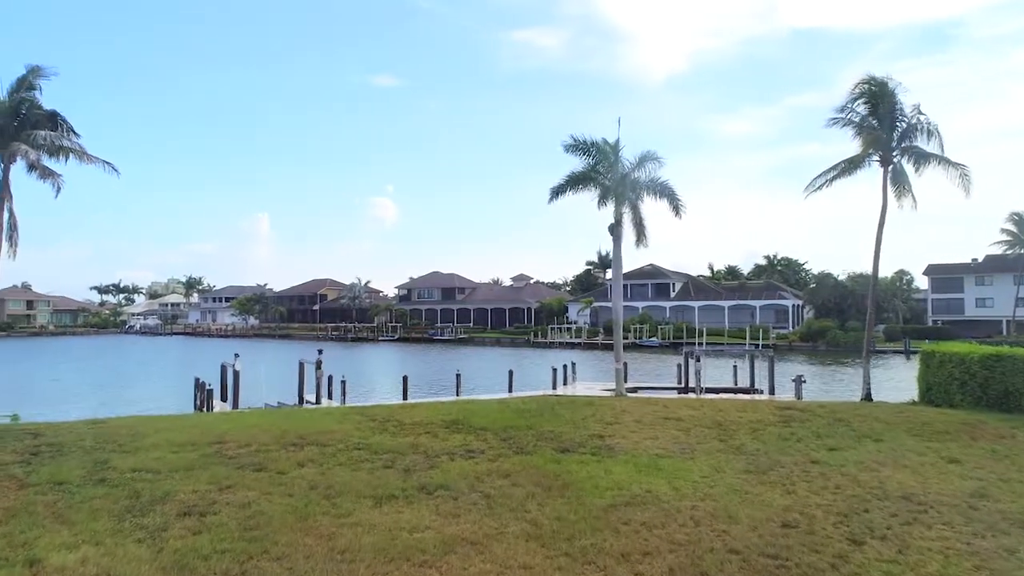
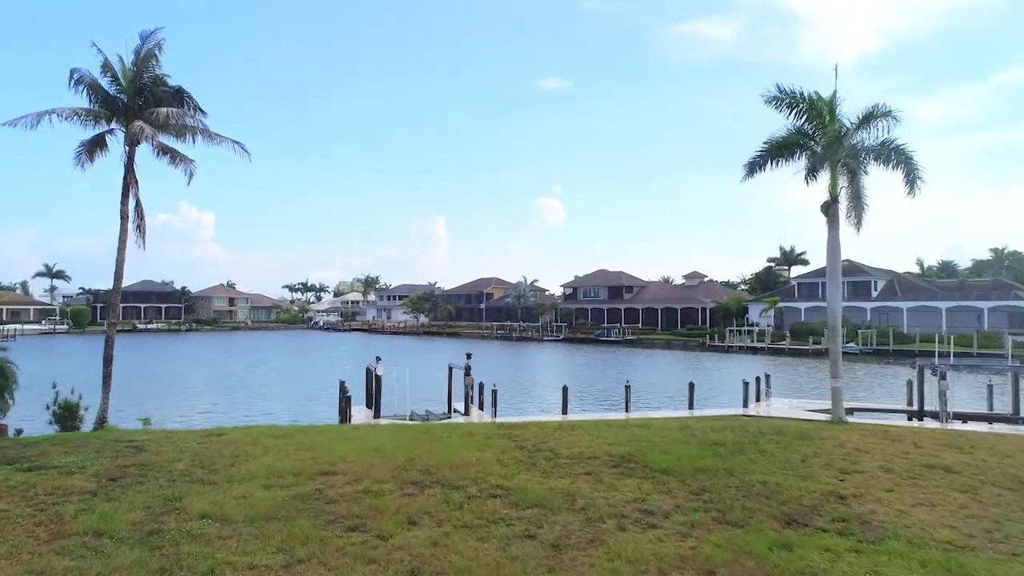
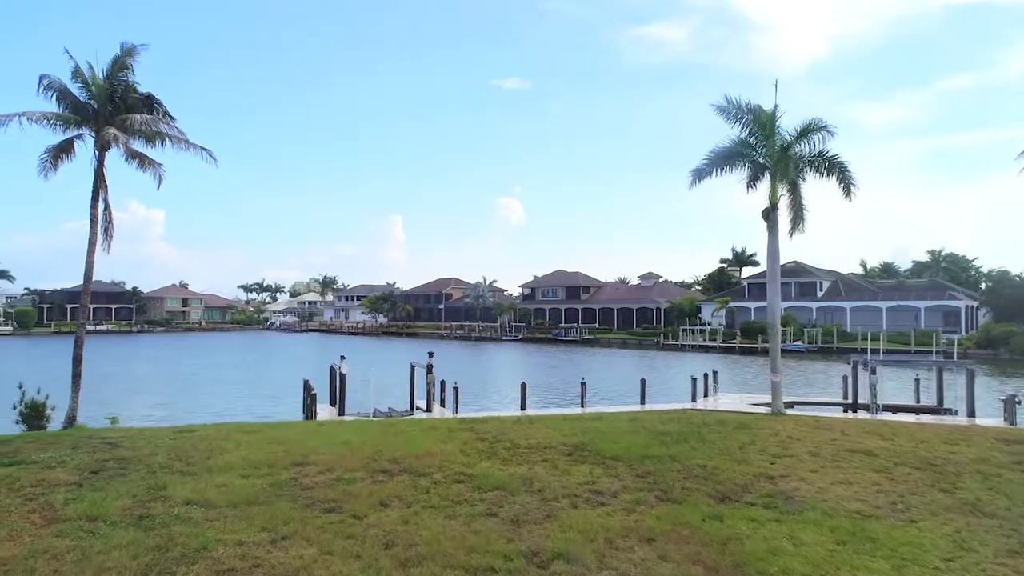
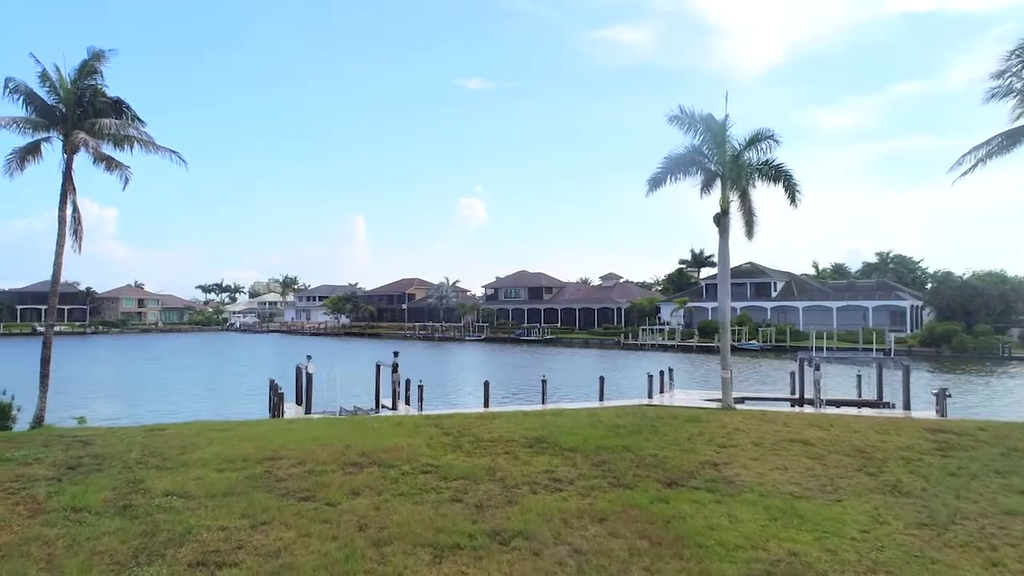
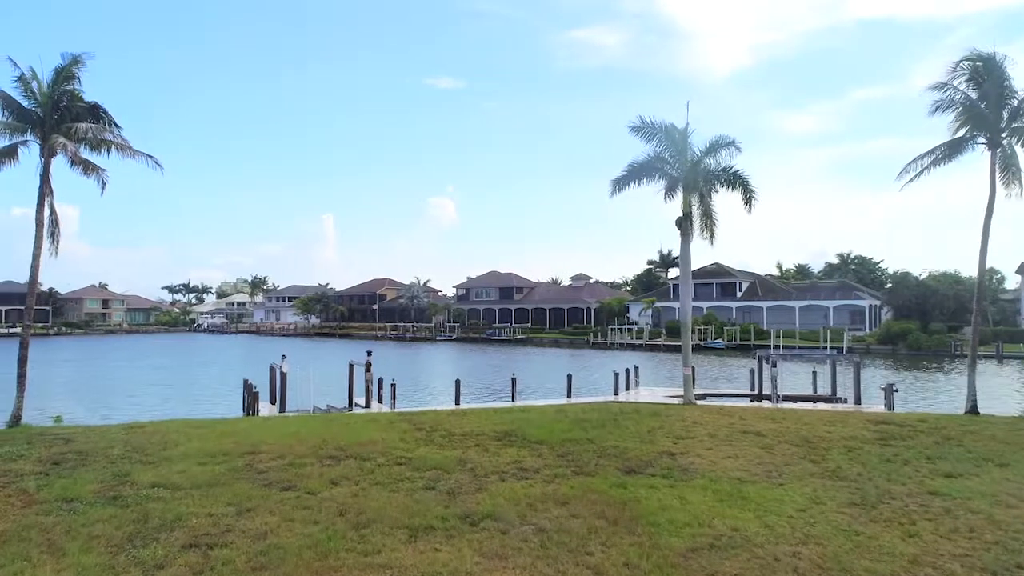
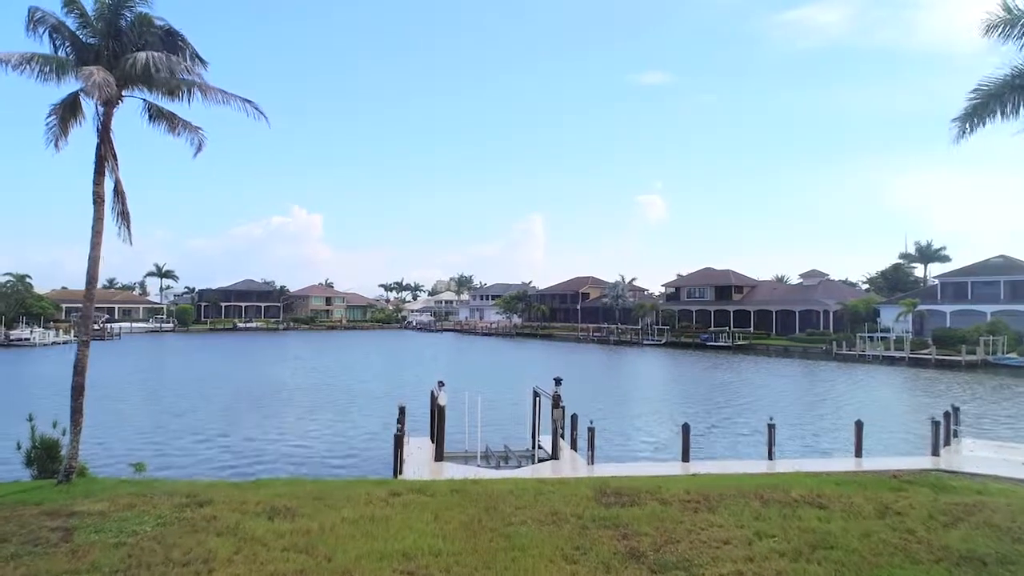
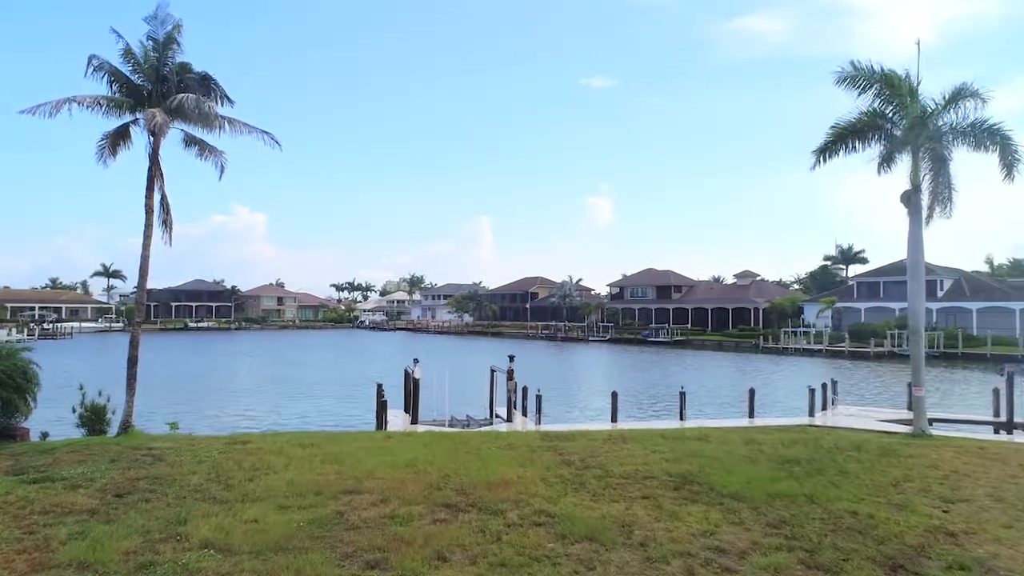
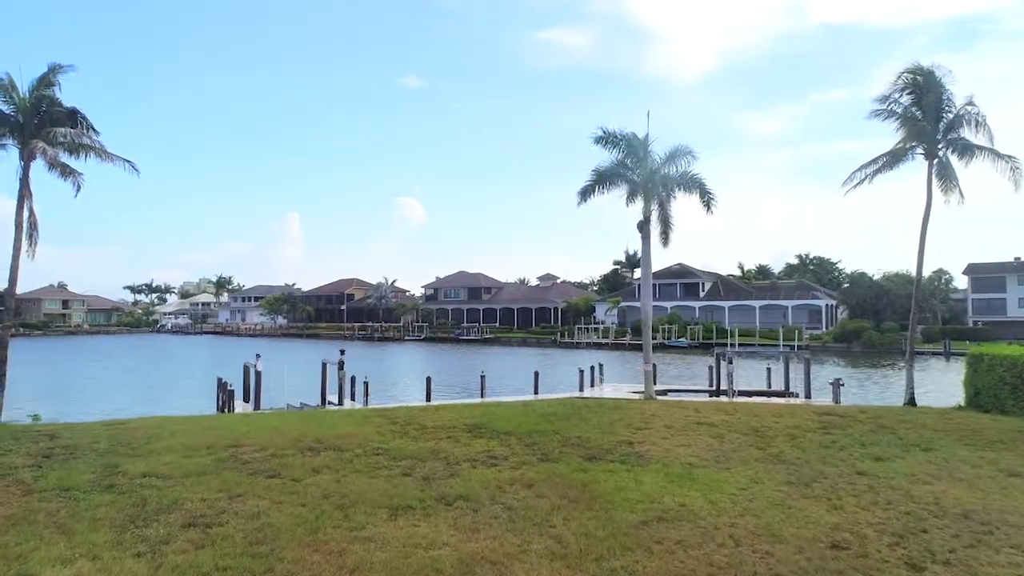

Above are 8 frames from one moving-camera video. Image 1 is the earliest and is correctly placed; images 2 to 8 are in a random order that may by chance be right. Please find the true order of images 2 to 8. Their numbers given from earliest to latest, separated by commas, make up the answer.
8, 5, 4, 3, 2, 7, 6
